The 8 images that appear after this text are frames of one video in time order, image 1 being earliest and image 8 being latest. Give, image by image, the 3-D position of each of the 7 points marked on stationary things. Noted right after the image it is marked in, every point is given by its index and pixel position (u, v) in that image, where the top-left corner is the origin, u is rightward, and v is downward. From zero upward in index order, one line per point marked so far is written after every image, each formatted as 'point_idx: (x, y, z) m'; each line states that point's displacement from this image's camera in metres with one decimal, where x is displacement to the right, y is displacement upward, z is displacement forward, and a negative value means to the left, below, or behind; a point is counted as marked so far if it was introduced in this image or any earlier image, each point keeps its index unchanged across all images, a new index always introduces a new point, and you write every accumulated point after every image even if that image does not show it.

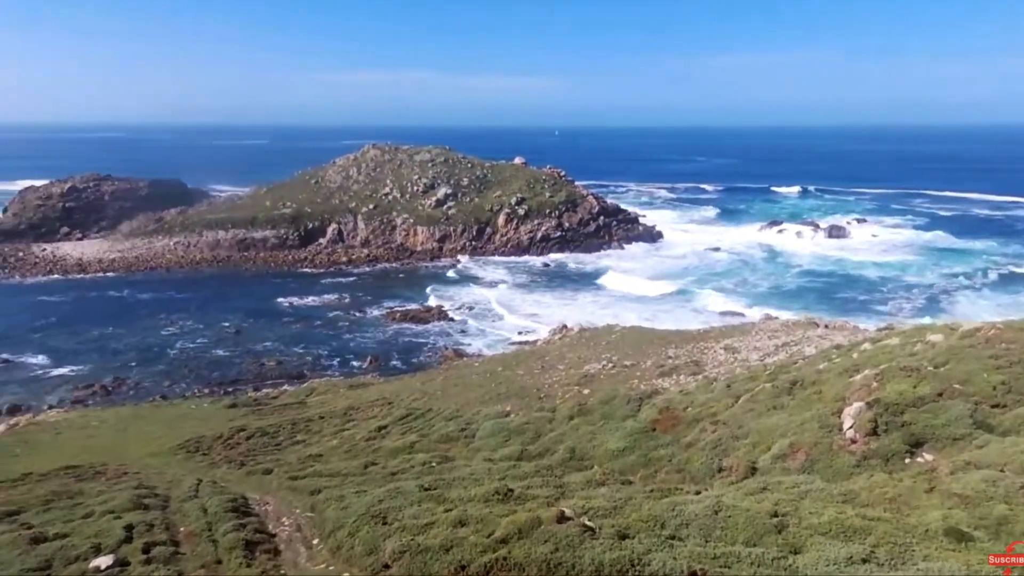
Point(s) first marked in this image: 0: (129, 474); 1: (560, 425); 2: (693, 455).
0: (-10.6, -5.2, +18.3) m
1: (+1.5, -4.1, +19.9) m
2: (+4.3, -3.9, +15.6) m
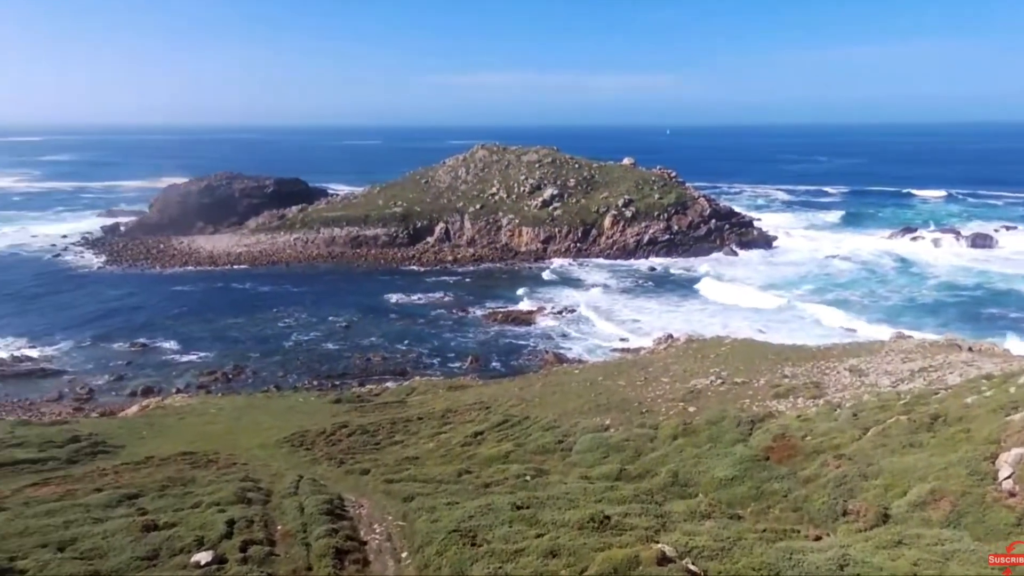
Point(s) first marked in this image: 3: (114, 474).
0: (-7.9, -5.1, +19.1) m
1: (+4.3, -4.5, +18.8) m
2: (+6.4, -4.3, +14.1) m
3: (-10.7, -5.0, +17.7) m
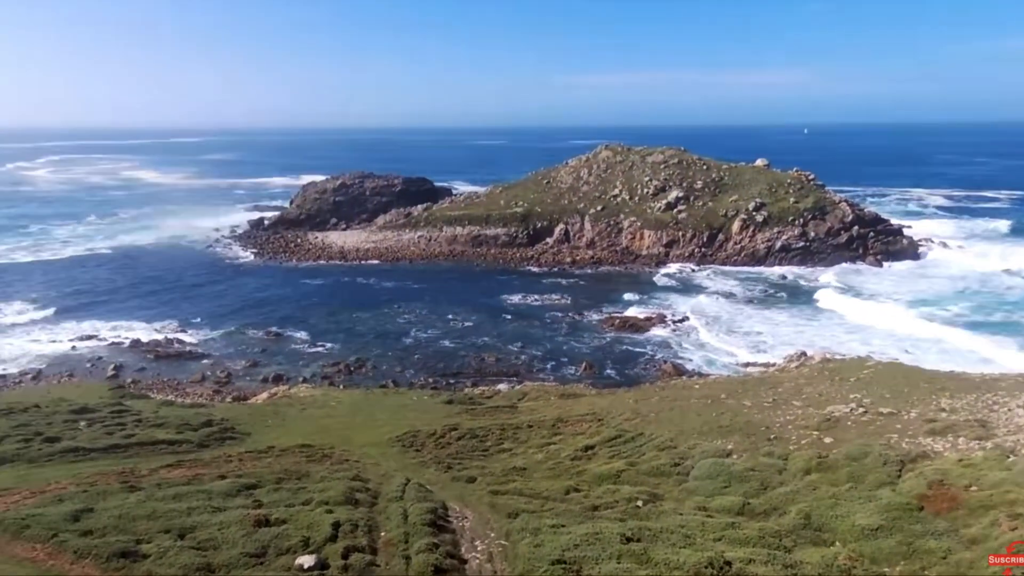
0: (-4.7, -5.1, +19.4) m
1: (+7.2, -4.9, +17.0) m
2: (+8.4, -4.9, +11.9) m
3: (-7.7, -4.9, +18.6) m
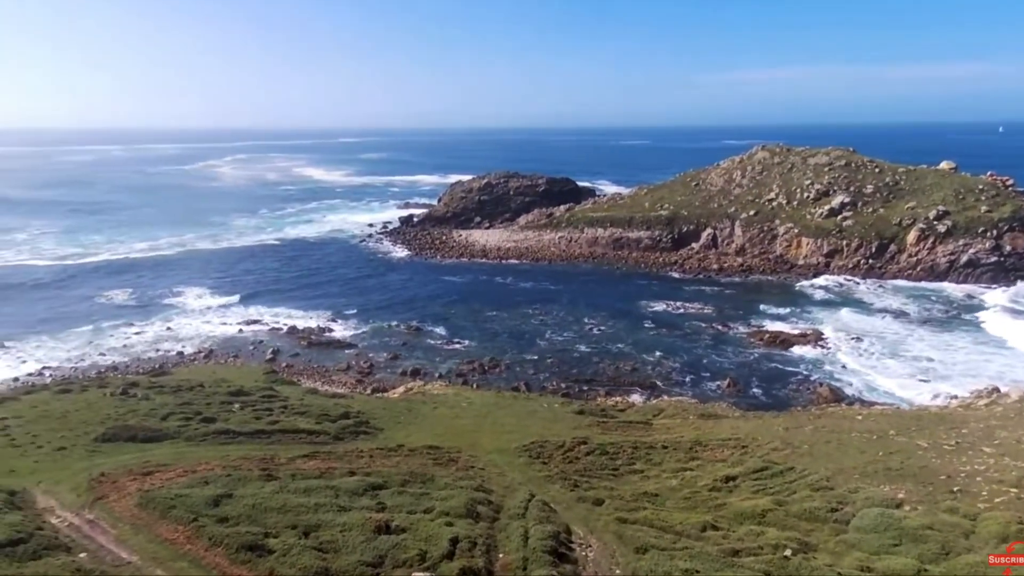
0: (-1.0, -5.2, +19.1) m
1: (+10.1, -5.6, +14.2) m
2: (+10.3, -5.5, +9.0) m
3: (-4.1, -4.8, +18.8) m
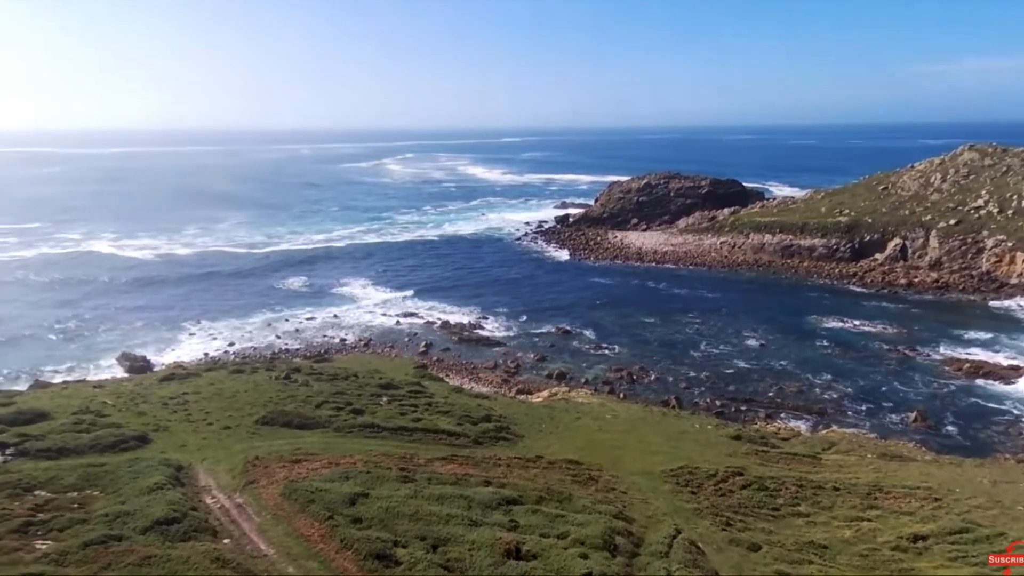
0: (+2.8, -5.5, +17.8) m
1: (+12.5, -6.3, +10.5) m
2: (+11.5, -6.3, +5.4) m
3: (-0.2, -4.9, +18.2) m
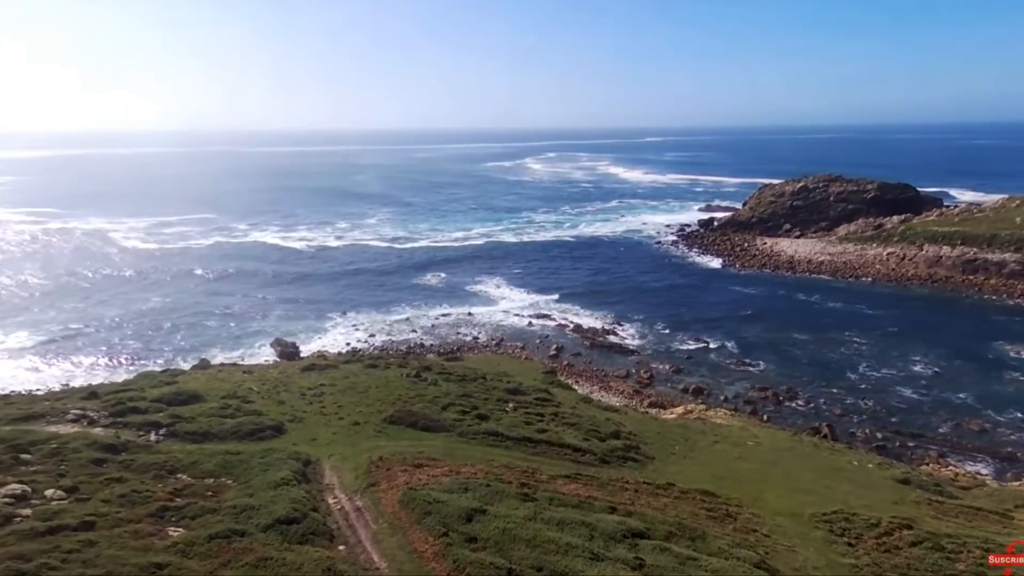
0: (+5.9, -5.9, +15.8) m
1: (+13.9, -7.2, +6.7) m
2: (+11.9, -7.1, +2.0) m
3: (+3.1, -5.2, +16.9) m
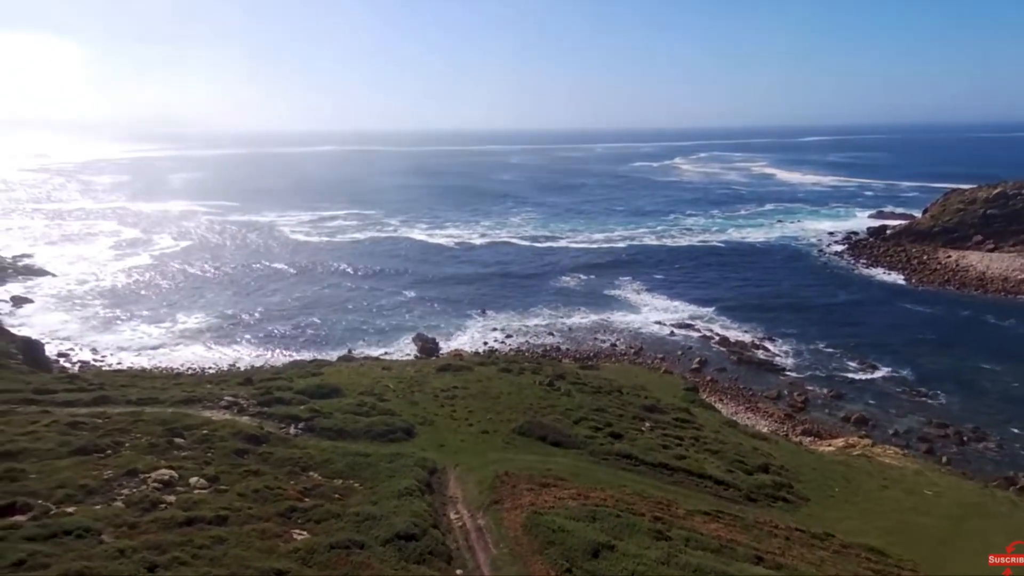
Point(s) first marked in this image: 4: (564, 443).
0: (+8.6, -6.5, +13.3) m
1: (+14.5, -8.1, +2.7) m
2: (+11.5, -7.9, -1.5) m
3: (+6.1, -5.7, +15.0) m
4: (+1.5, -4.4, +18.7) m
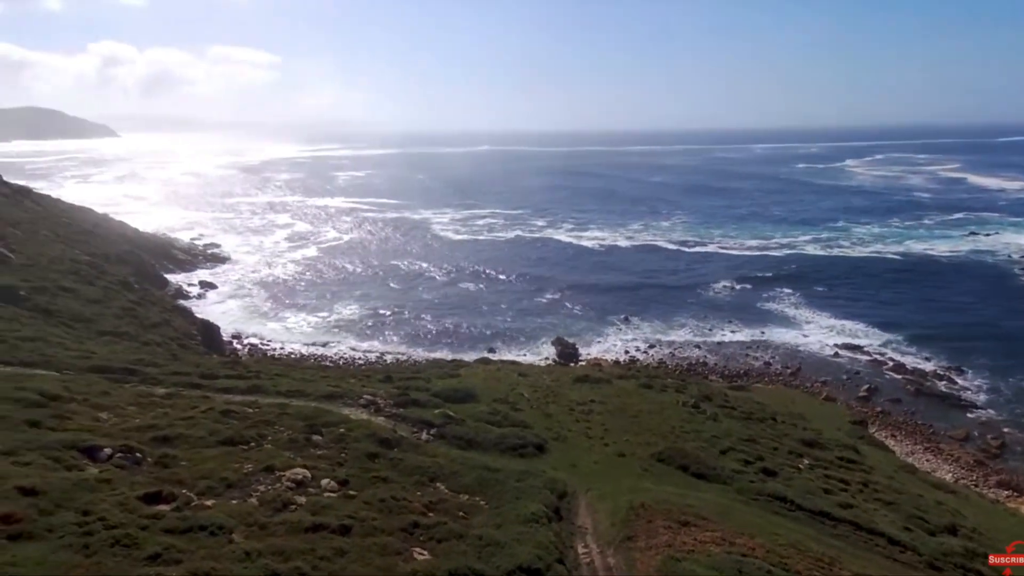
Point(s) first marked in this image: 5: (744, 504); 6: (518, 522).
0: (+10.8, -7.3, +10.2) m
1: (+14.1, -9.1, -1.3) m
2: (+10.3, -8.7, -4.8) m
3: (+8.7, -6.4, +12.4) m
4: (+5.0, -4.8, +17.0) m
5: (+5.6, -5.2, +15.9) m
6: (+0.1, -4.4, +12.5) m
